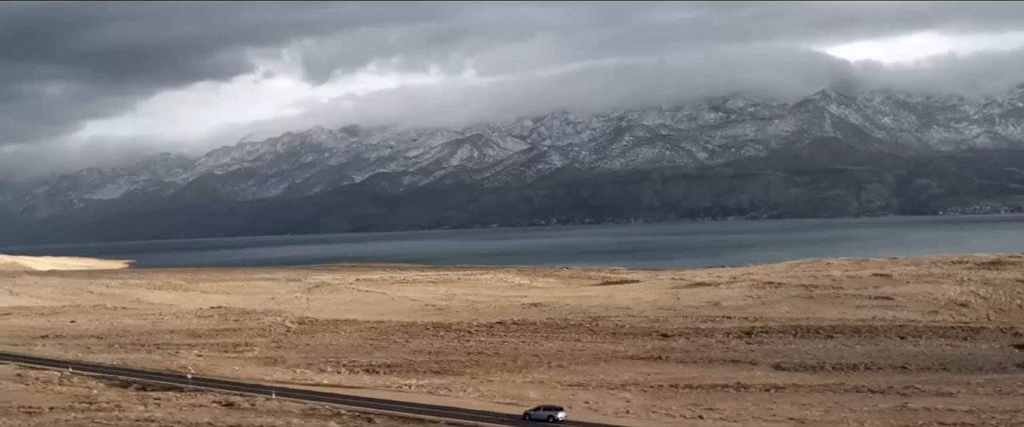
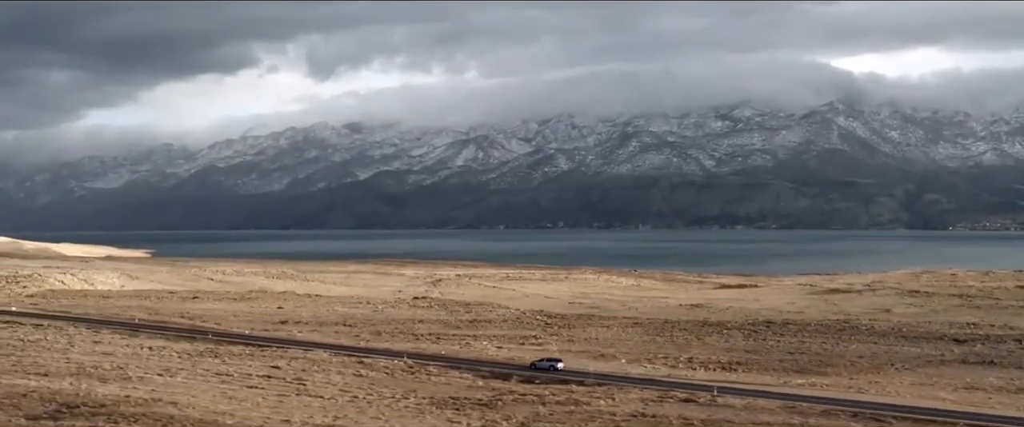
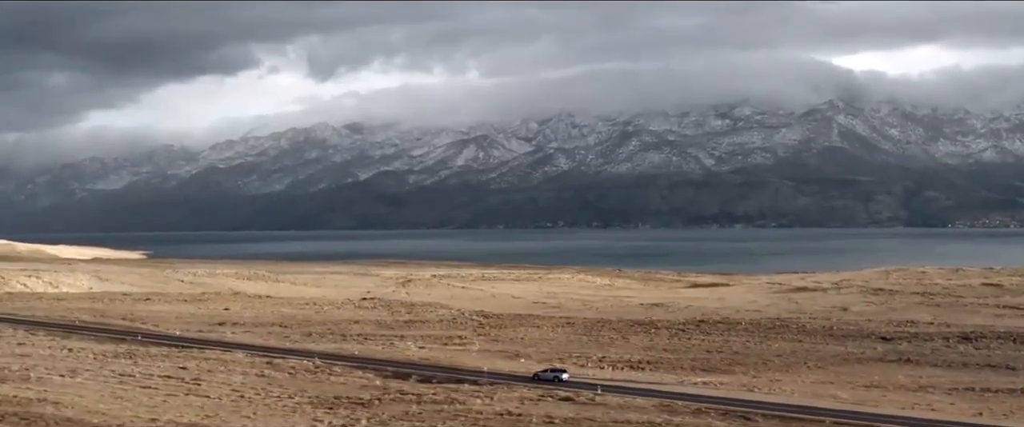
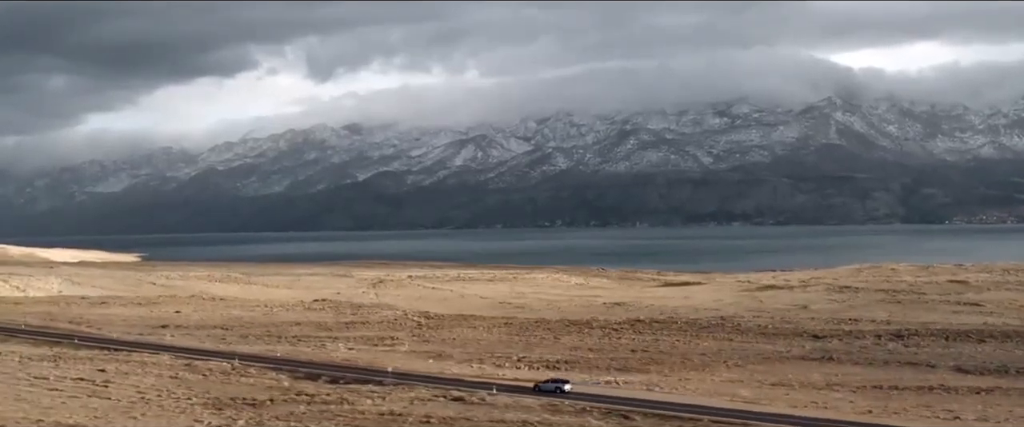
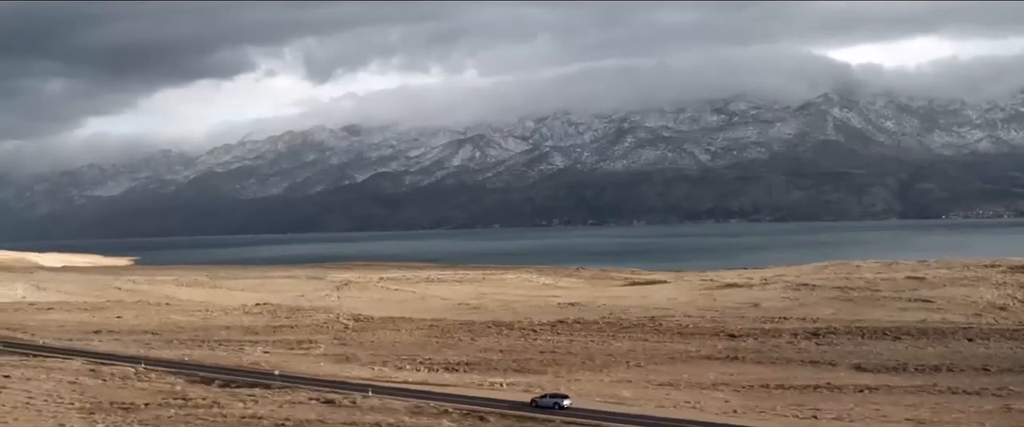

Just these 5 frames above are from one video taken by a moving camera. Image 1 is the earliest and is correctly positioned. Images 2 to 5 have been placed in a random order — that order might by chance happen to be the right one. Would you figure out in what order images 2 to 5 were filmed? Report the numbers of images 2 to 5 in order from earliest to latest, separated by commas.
5, 4, 3, 2
